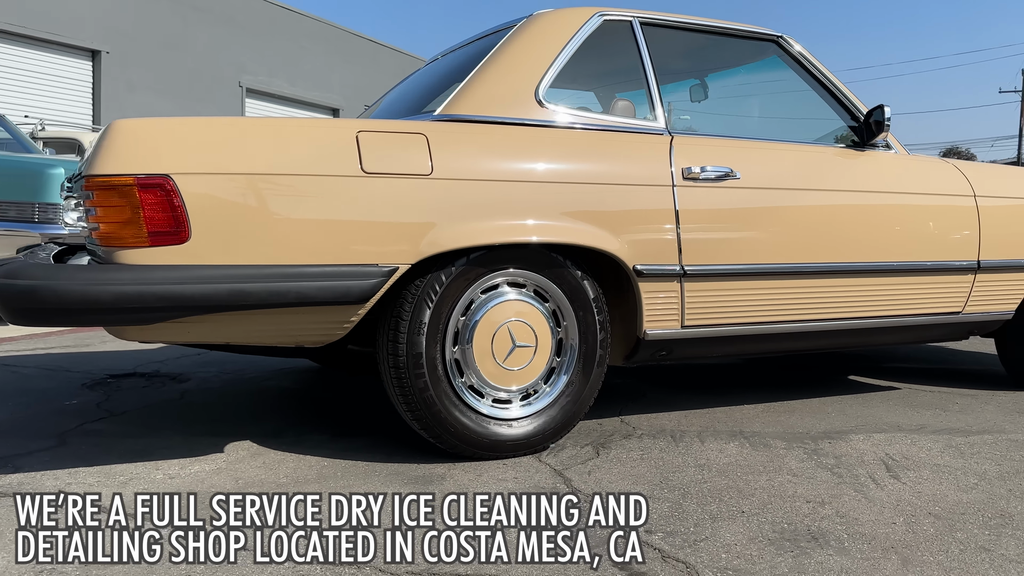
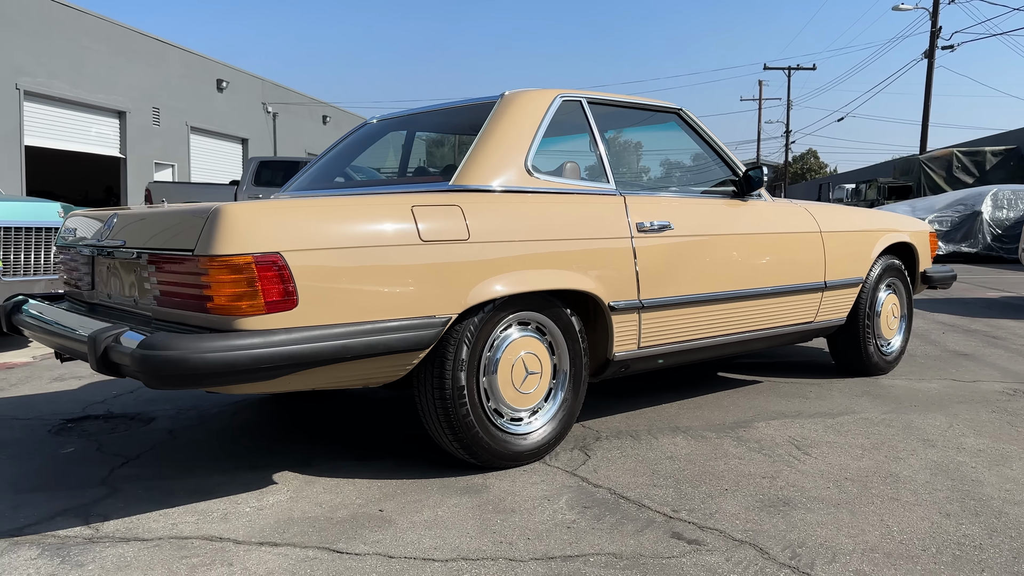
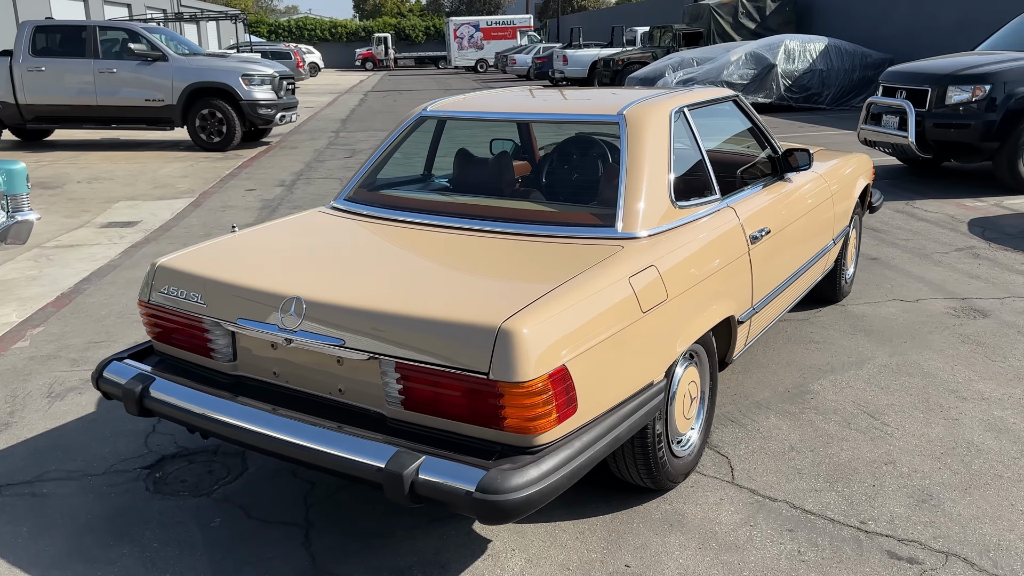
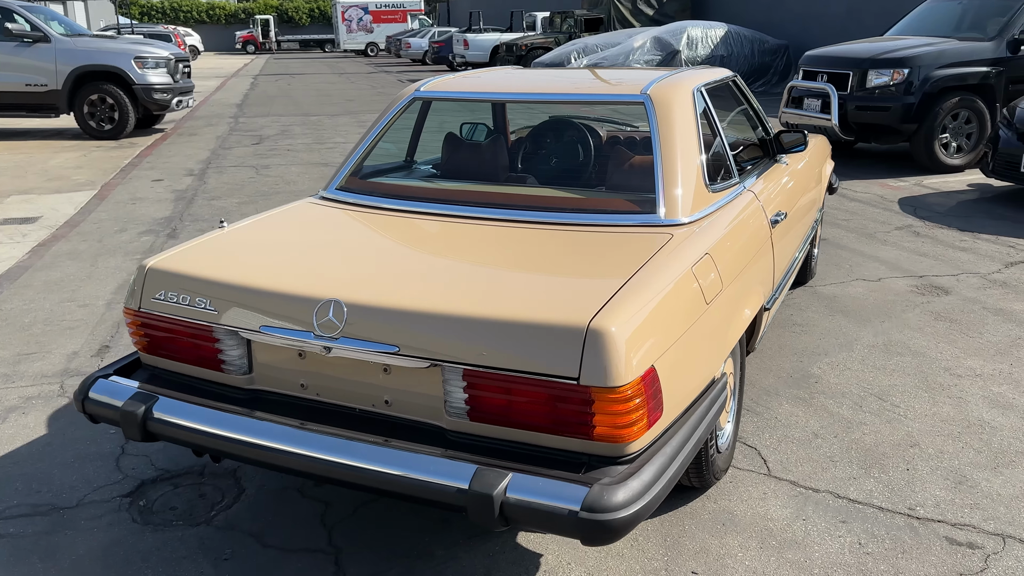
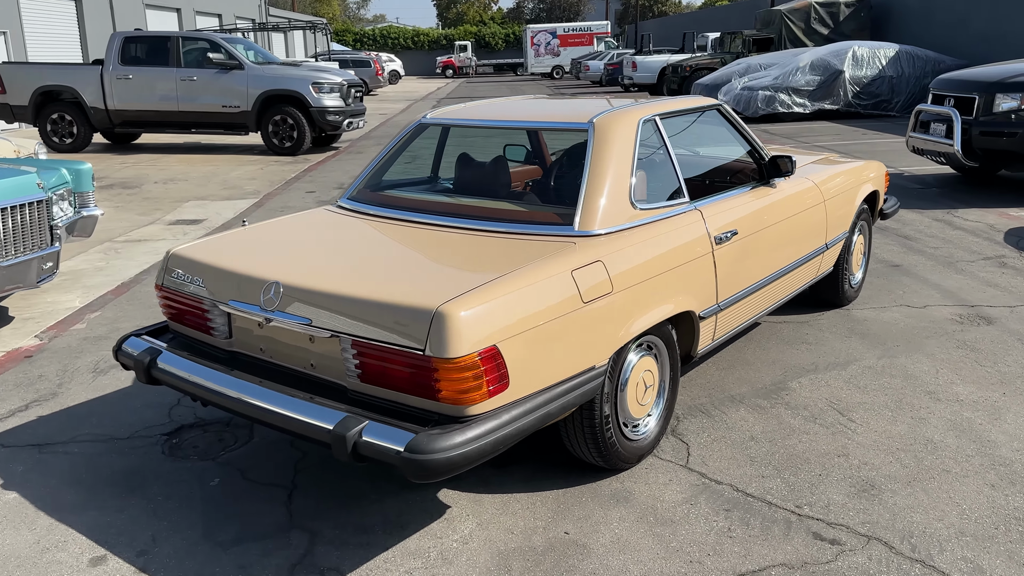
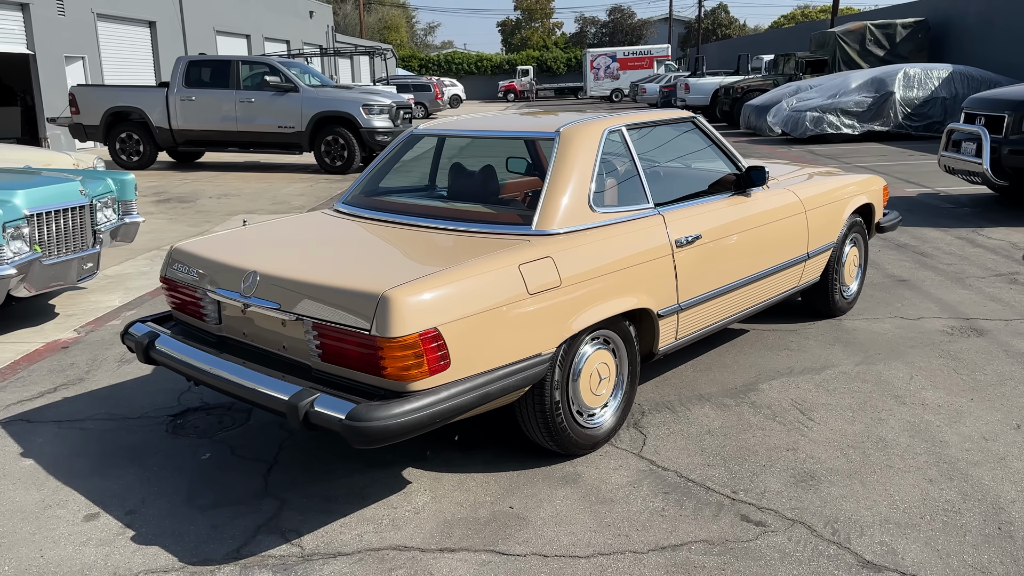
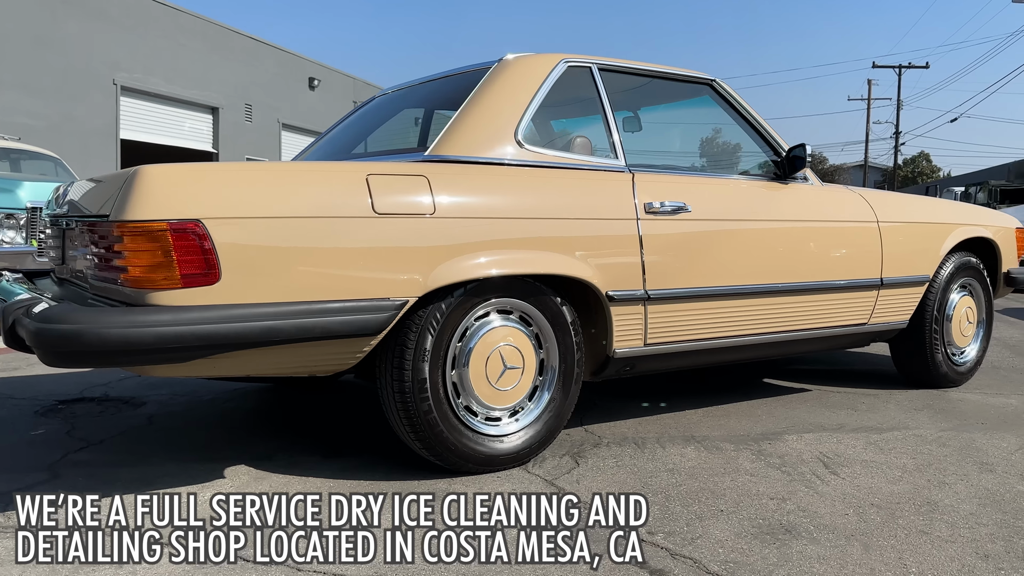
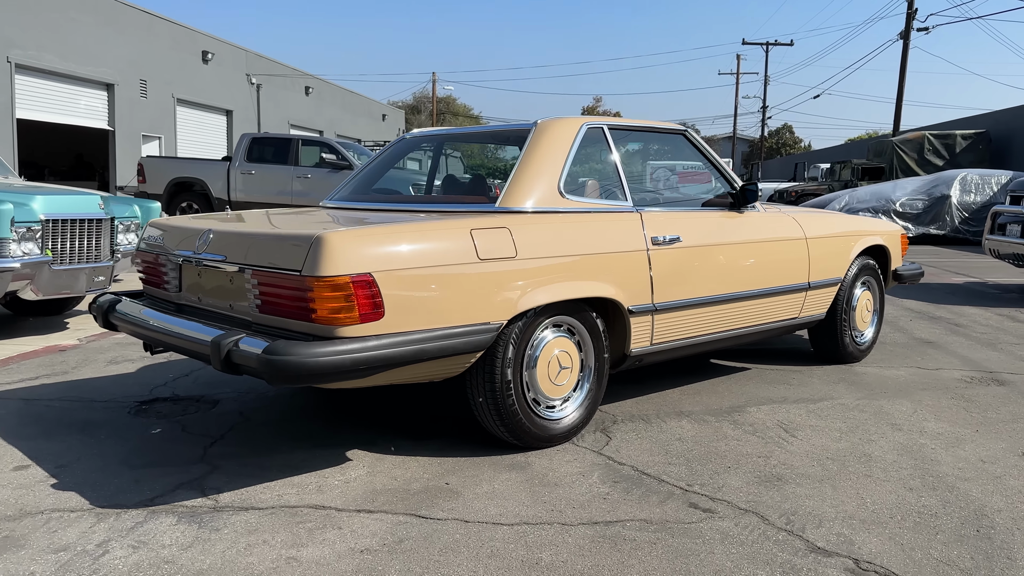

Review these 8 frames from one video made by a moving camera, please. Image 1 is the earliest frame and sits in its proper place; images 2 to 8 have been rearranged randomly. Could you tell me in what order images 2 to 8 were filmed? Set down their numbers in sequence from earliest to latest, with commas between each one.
7, 2, 8, 6, 5, 3, 4
